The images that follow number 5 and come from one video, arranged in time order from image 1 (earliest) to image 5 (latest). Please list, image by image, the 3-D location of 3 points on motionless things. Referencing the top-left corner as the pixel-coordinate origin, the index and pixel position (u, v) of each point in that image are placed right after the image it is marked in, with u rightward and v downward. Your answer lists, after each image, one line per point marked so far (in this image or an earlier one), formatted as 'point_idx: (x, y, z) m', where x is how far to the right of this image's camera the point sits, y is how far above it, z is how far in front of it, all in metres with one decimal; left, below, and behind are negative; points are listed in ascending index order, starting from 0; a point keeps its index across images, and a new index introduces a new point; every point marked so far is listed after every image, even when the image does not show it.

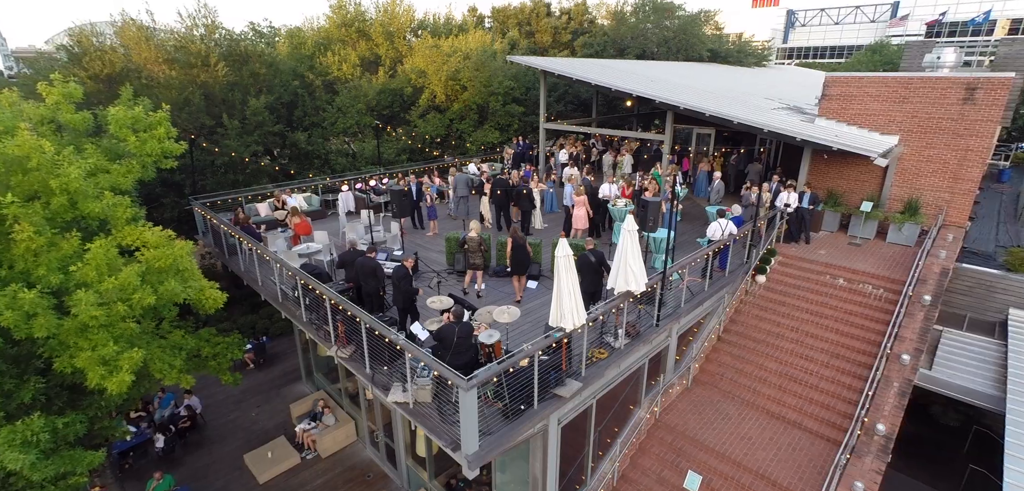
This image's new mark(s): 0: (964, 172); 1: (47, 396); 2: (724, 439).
0: (+11.0, +1.8, +11.8) m
1: (-6.6, -2.1, +7.0) m
2: (+3.7, -3.4, +8.5) m
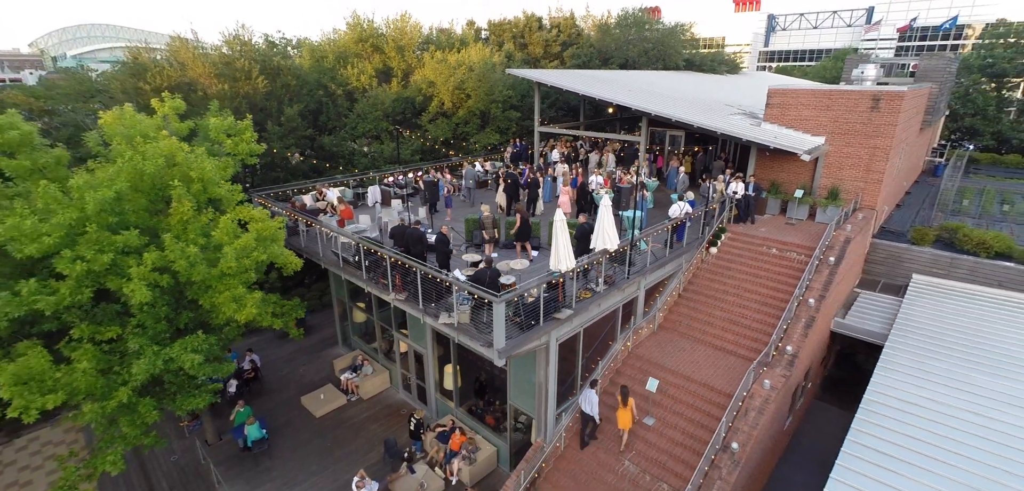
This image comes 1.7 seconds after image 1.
0: (+11.1, +2.5, +15.0) m
1: (-6.4, -1.6, +9.8) m
2: (+3.9, -2.8, +11.5) m
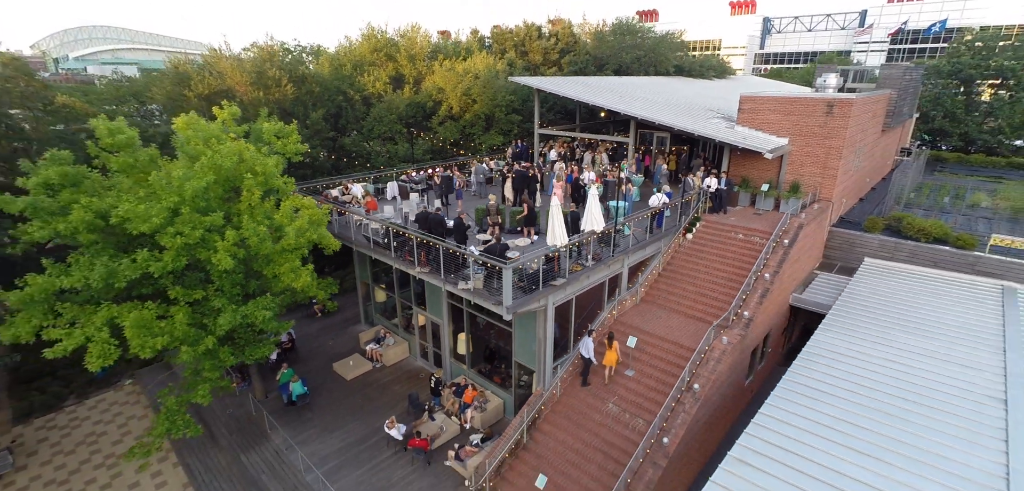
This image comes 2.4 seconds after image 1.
0: (+11.2, +2.9, +17.3) m
1: (-6.2, -1.1, +12.1) m
2: (+4.0, -2.3, +13.8) m
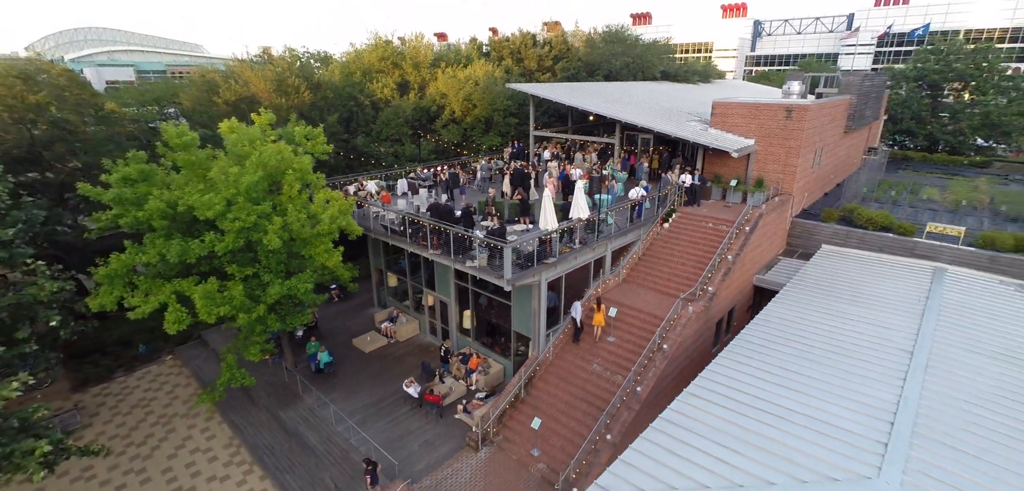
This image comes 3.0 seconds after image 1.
0: (+11.1, +3.4, +19.6) m
1: (-6.3, -0.7, +14.3) m
2: (+4.0, -1.8, +16.1) m
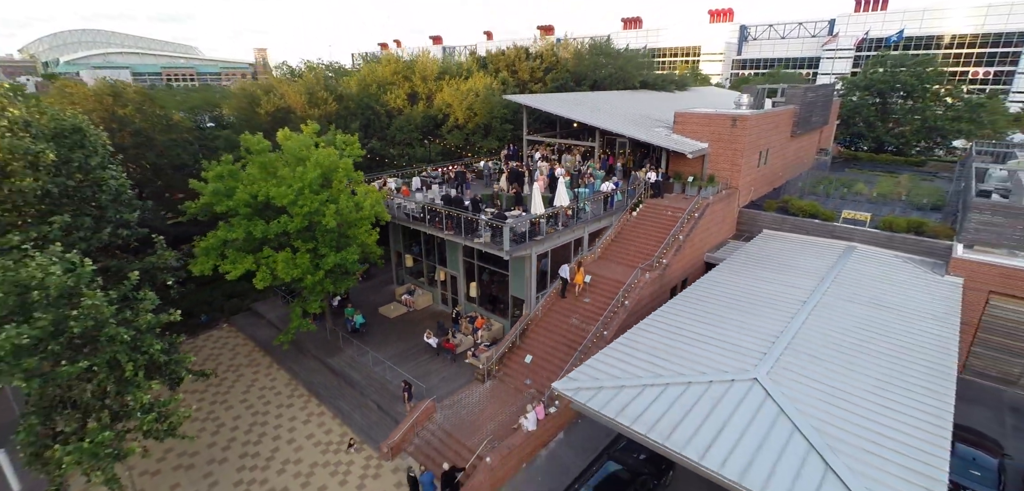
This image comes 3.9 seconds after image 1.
0: (+10.9, +4.2, +24.0) m
1: (-6.4, 0.0, +18.5) m
2: (+3.9, -1.1, +20.4) m
